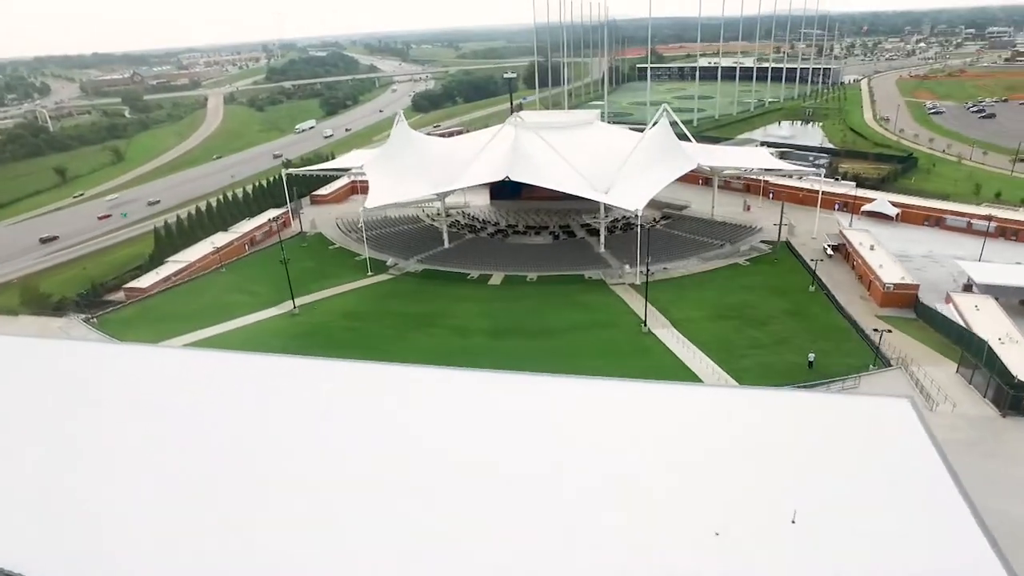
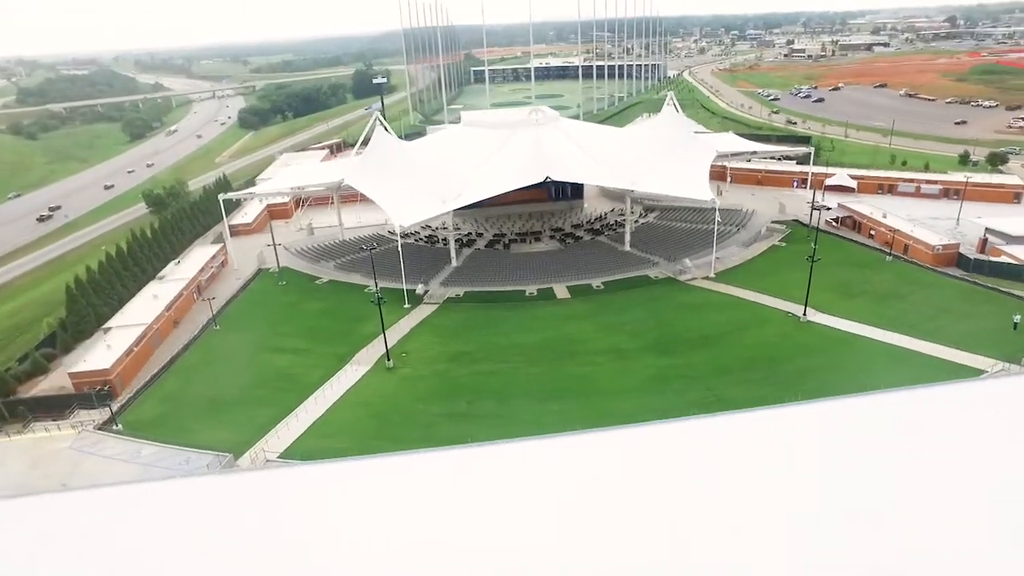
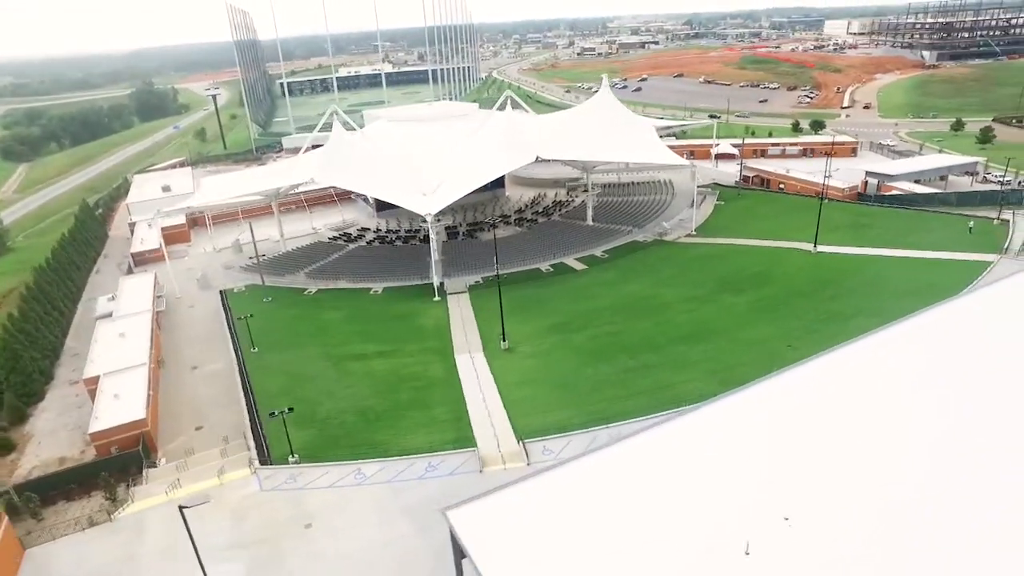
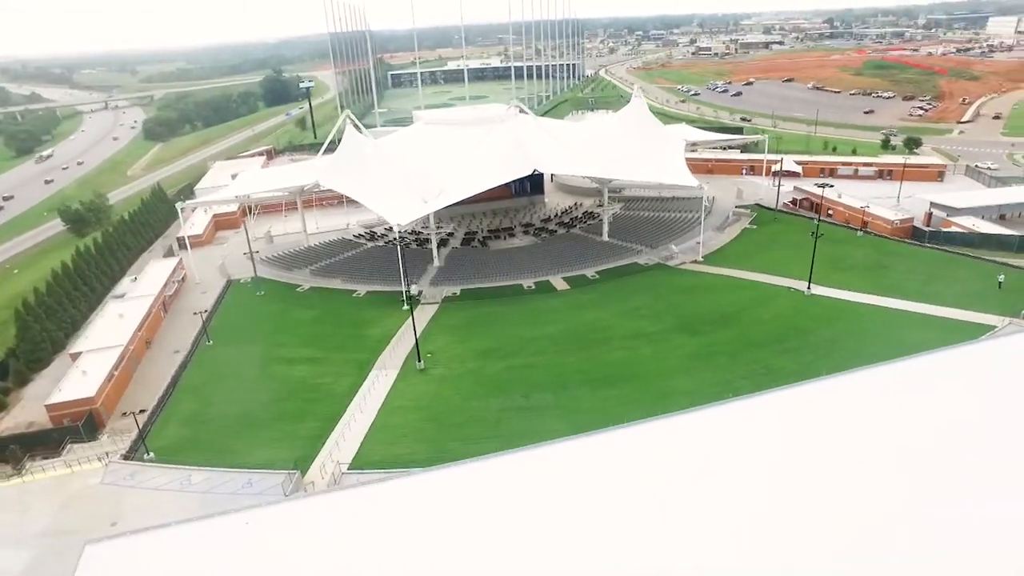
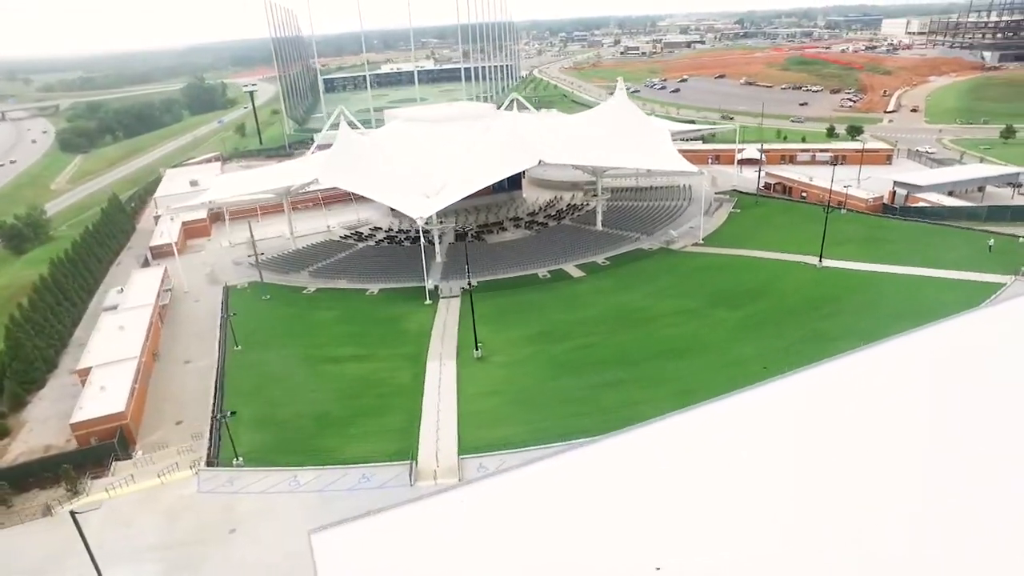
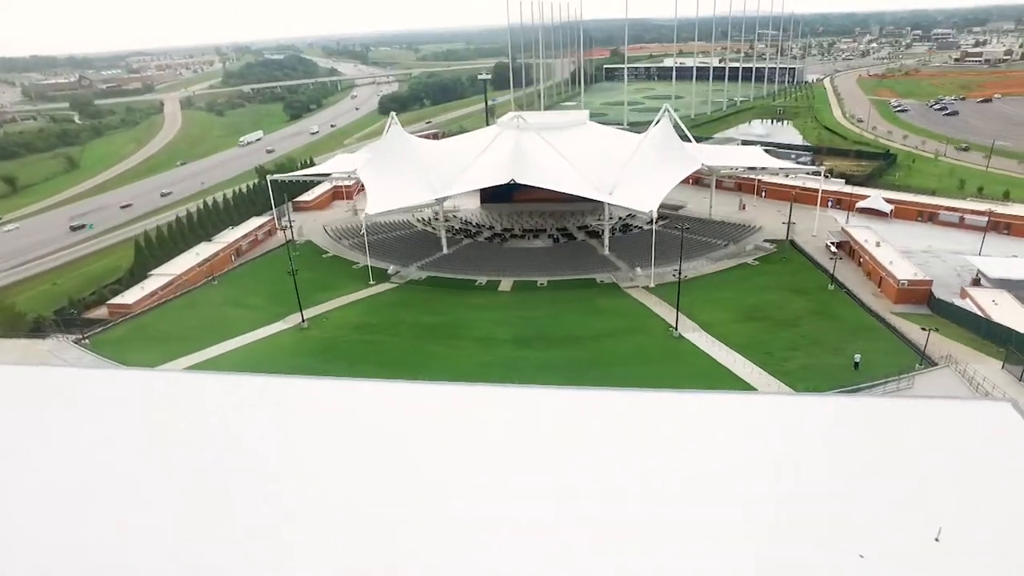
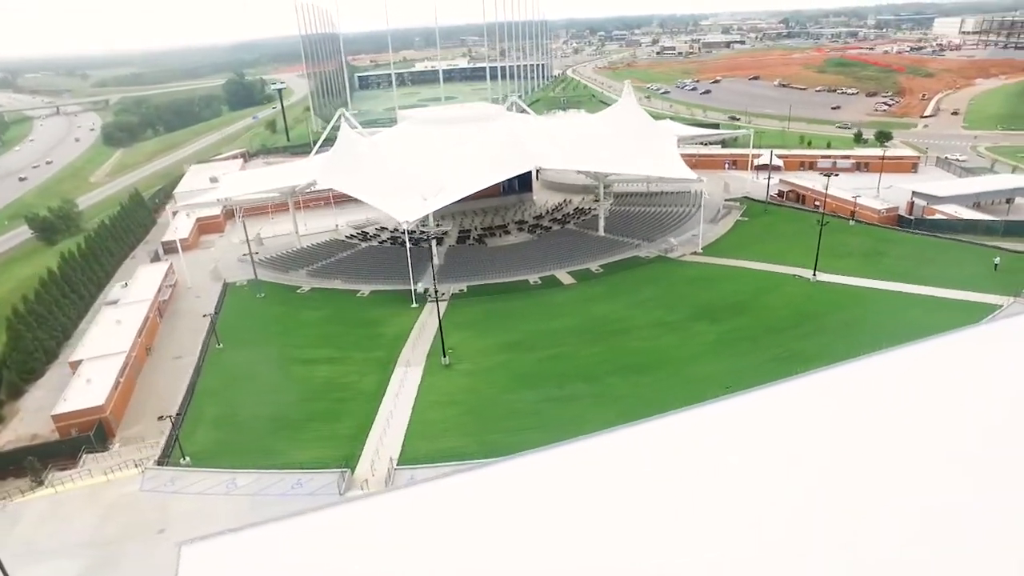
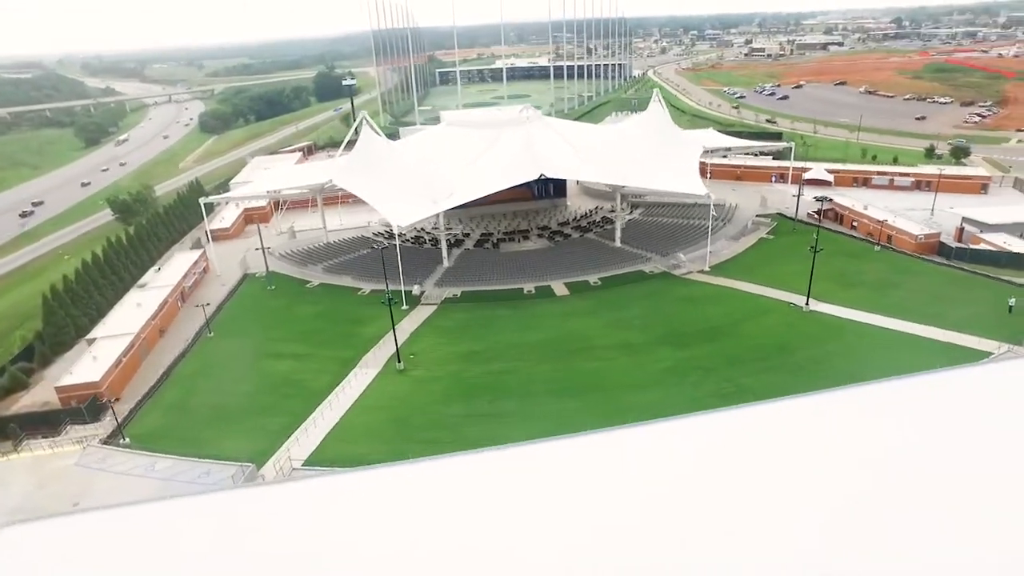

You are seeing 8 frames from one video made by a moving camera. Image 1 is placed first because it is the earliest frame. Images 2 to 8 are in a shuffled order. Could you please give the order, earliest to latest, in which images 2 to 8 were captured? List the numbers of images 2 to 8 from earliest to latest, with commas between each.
6, 2, 8, 4, 7, 5, 3
